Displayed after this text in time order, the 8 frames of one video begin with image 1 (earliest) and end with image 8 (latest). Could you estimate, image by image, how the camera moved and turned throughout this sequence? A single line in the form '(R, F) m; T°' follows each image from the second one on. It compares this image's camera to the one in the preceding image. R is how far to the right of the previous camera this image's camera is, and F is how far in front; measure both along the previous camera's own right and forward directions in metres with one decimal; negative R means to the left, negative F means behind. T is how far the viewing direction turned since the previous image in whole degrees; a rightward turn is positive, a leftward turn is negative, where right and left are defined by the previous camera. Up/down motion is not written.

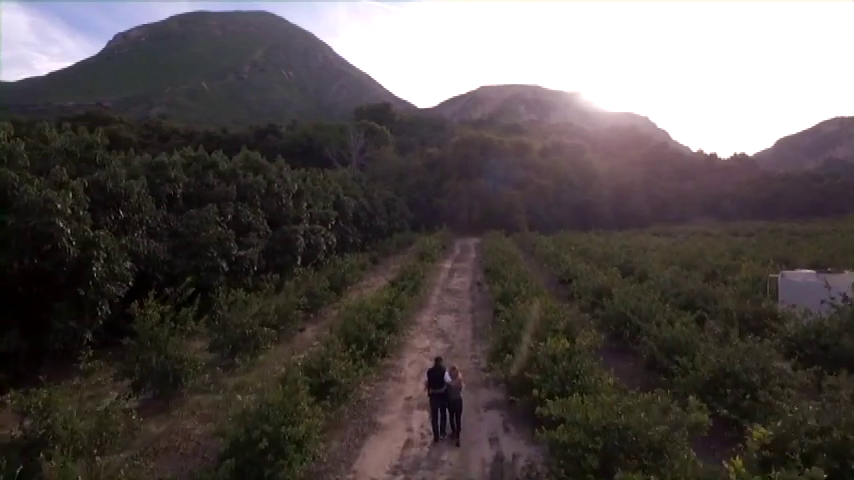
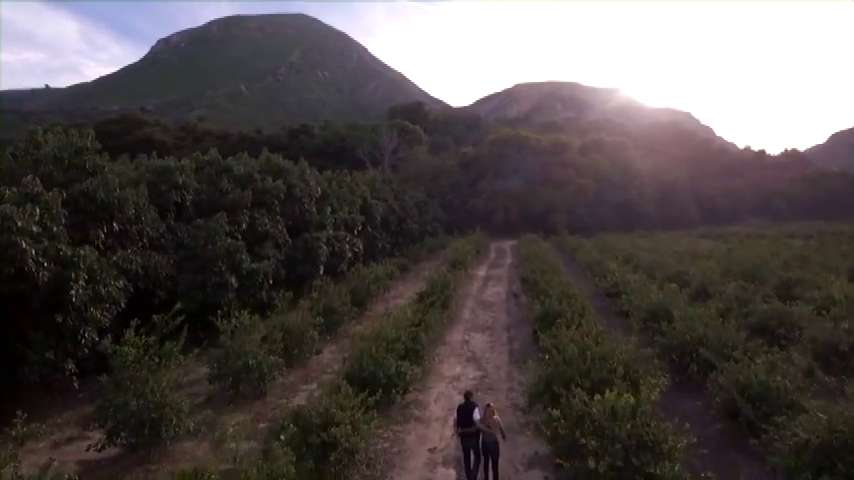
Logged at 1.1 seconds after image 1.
(+0.1, +1.6) m; -4°
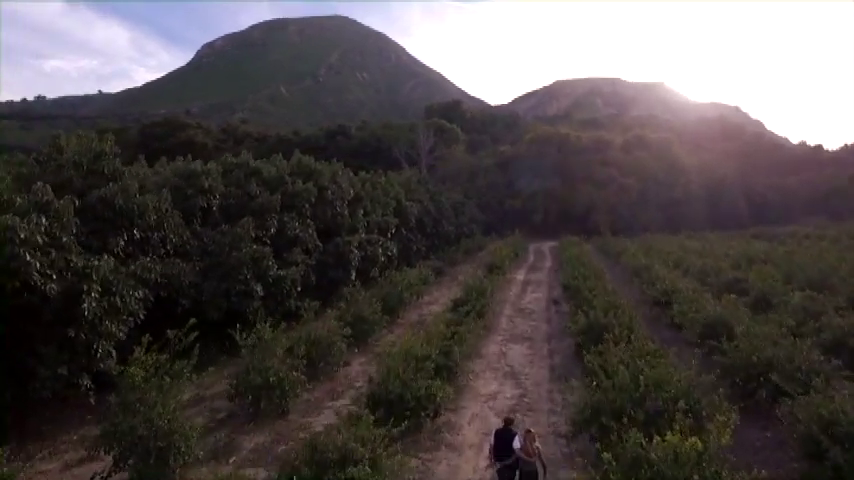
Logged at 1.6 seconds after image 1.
(+0.1, +0.8) m; -4°
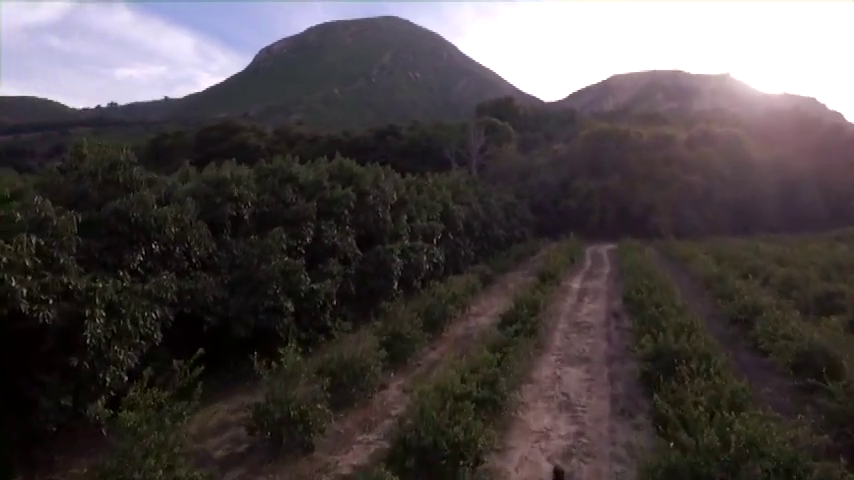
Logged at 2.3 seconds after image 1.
(+0.2, +1.2) m; -5°
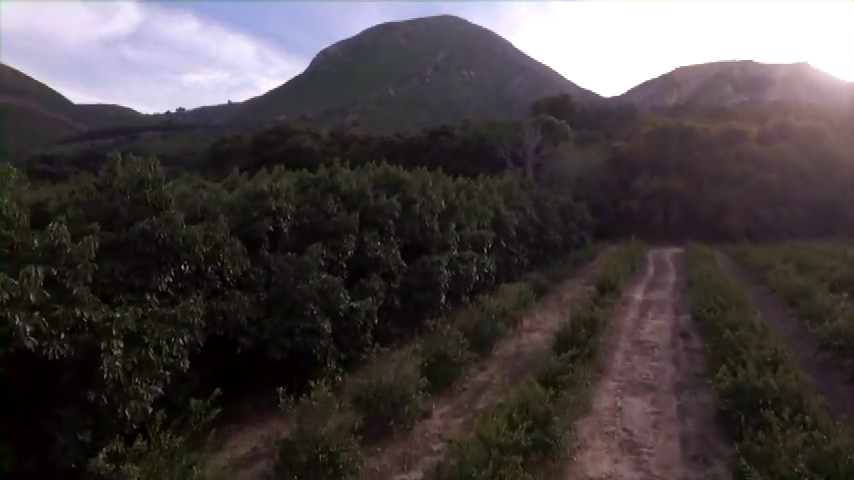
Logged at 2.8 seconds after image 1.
(+0.2, +0.9) m; -6°
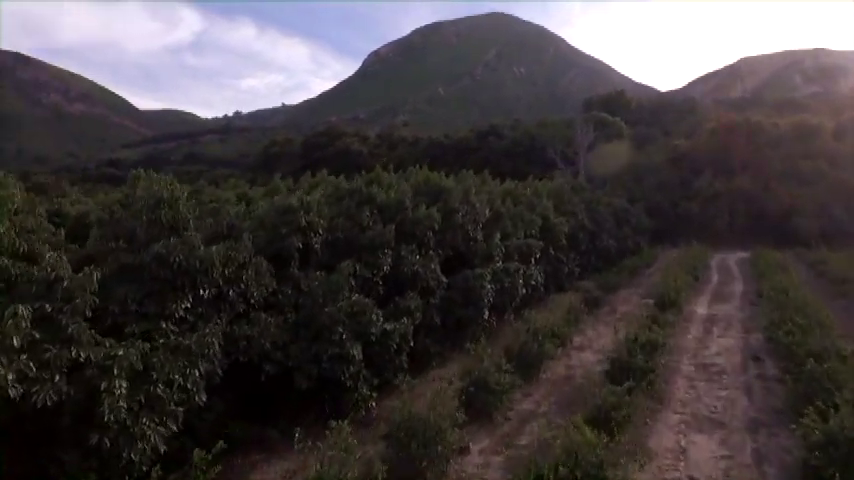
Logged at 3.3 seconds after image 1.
(+0.2, +0.9) m; -5°
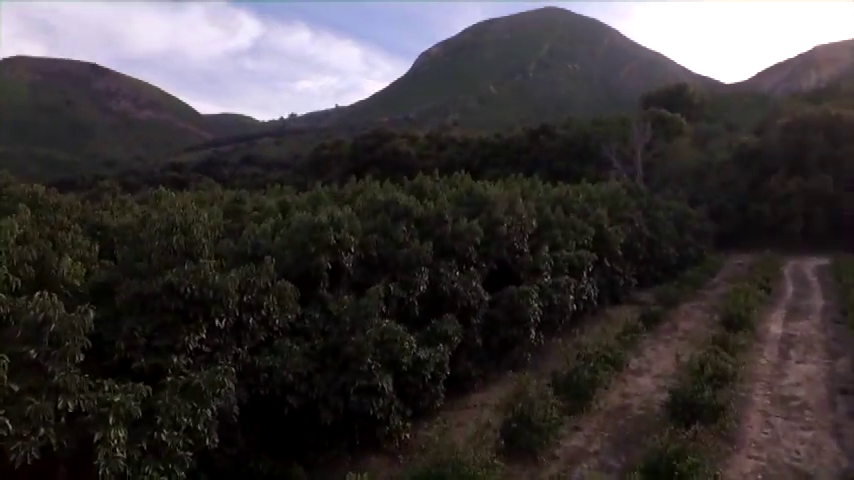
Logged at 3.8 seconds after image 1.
(+0.2, +0.9) m; -5°
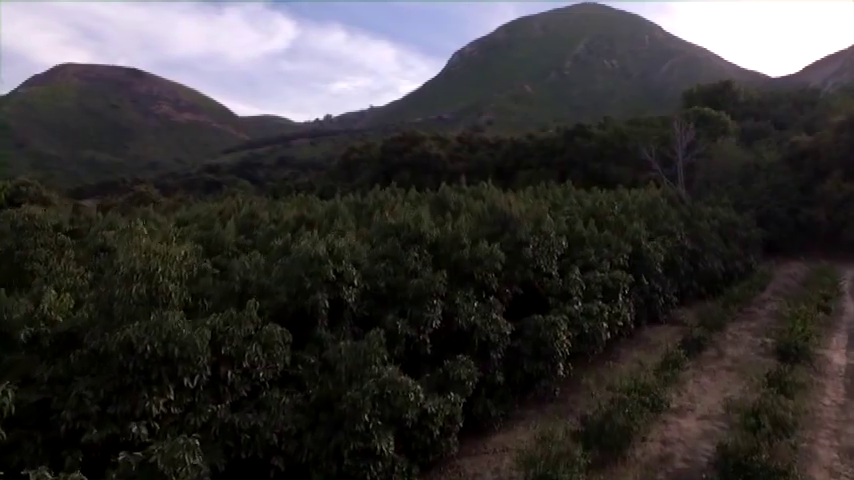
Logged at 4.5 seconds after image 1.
(+0.4, +1.2) m; -4°
